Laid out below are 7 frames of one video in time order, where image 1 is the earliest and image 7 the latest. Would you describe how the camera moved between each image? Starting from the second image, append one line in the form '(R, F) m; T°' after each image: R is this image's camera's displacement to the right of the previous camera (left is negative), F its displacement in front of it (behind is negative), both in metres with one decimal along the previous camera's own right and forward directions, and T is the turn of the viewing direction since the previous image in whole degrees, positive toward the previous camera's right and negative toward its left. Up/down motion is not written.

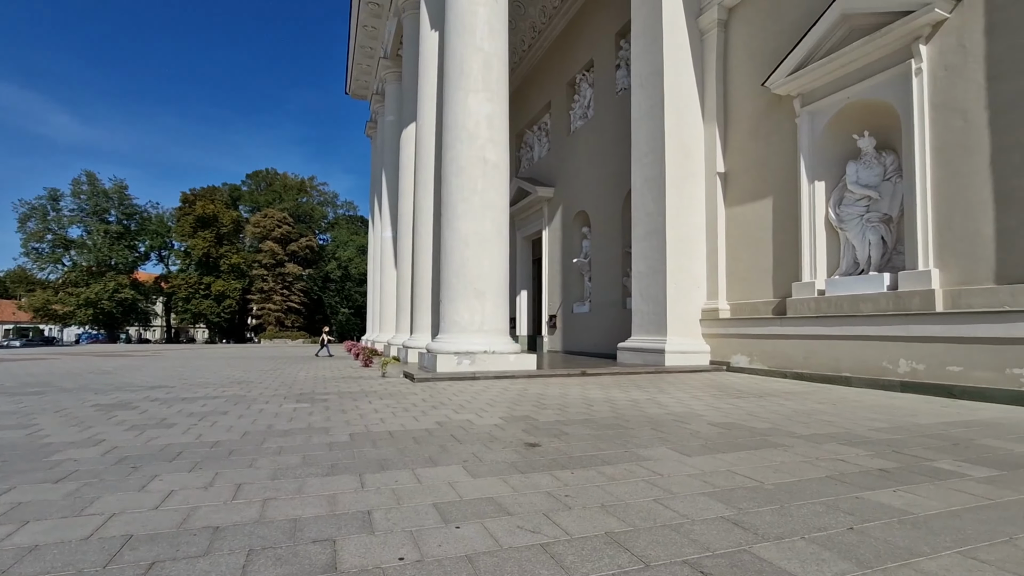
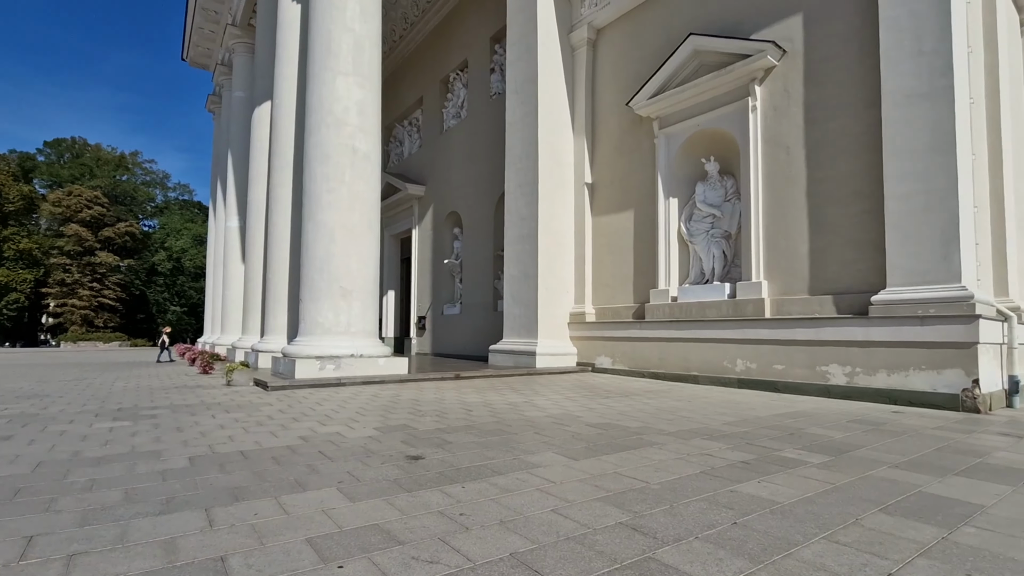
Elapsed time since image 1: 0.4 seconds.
(-0.1, +0.2) m; +15°
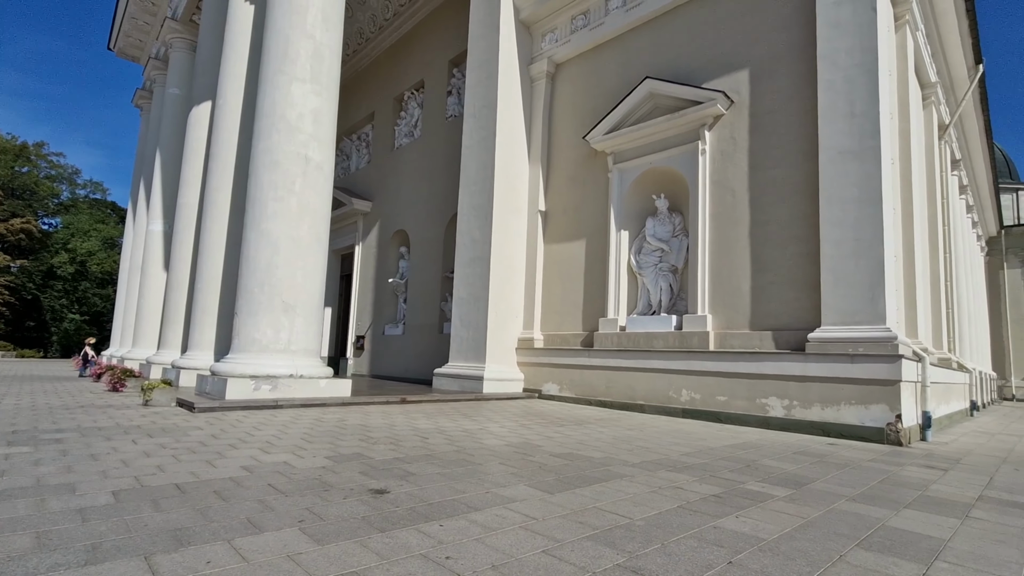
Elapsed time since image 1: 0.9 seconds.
(-0.3, +0.1) m; +7°
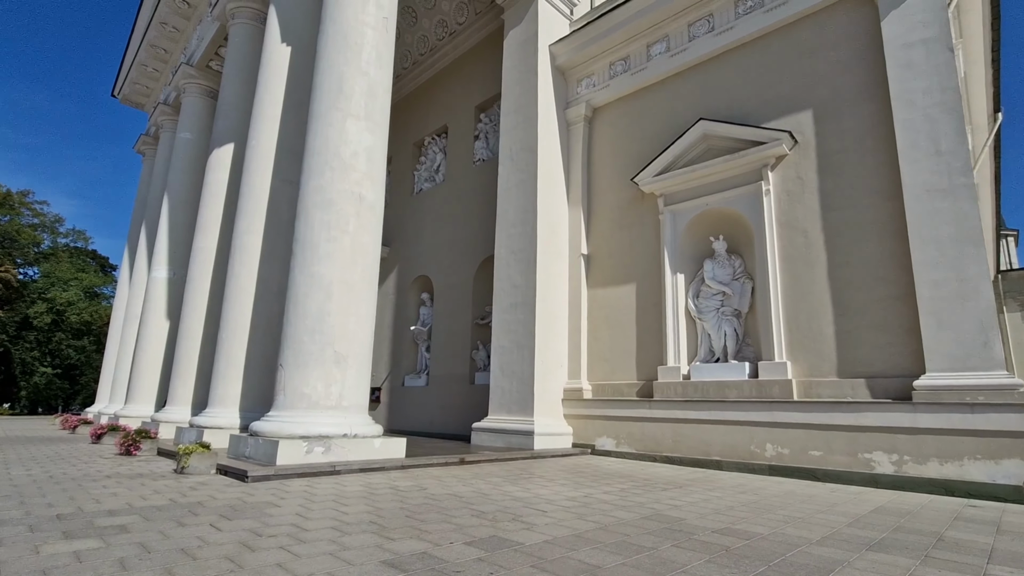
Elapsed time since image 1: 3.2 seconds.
(-1.3, +0.6) m; +2°
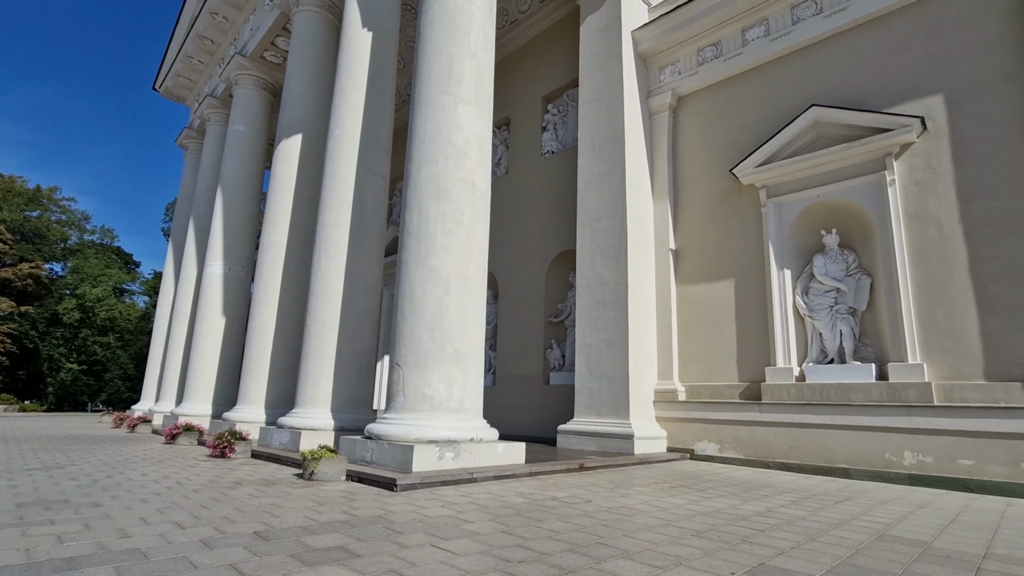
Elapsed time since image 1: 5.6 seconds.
(-1.6, +0.4) m; -1°
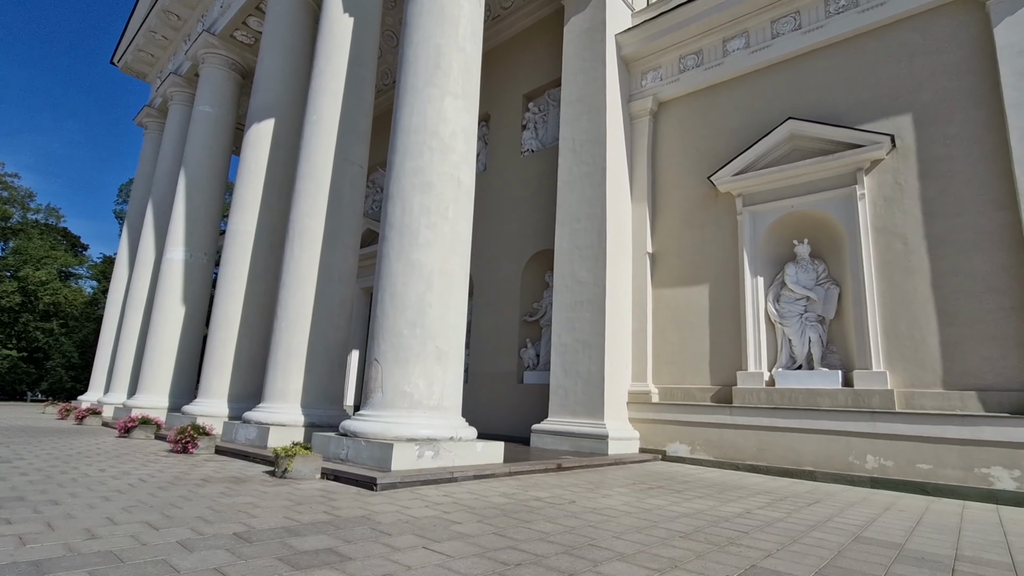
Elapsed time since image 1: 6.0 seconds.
(-0.2, +0.1) m; +4°
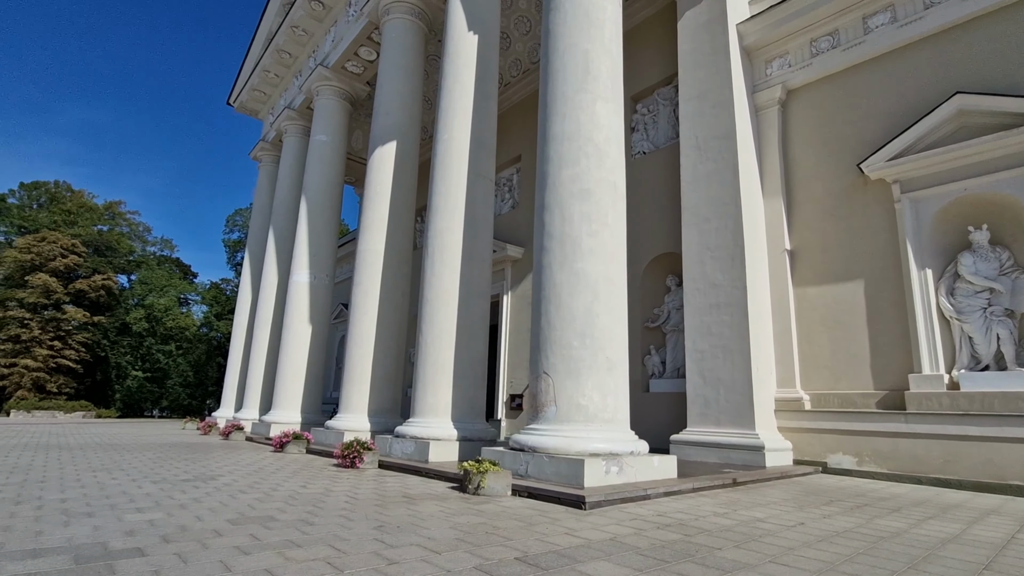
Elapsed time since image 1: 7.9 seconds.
(-1.3, +0.1) m; -7°
